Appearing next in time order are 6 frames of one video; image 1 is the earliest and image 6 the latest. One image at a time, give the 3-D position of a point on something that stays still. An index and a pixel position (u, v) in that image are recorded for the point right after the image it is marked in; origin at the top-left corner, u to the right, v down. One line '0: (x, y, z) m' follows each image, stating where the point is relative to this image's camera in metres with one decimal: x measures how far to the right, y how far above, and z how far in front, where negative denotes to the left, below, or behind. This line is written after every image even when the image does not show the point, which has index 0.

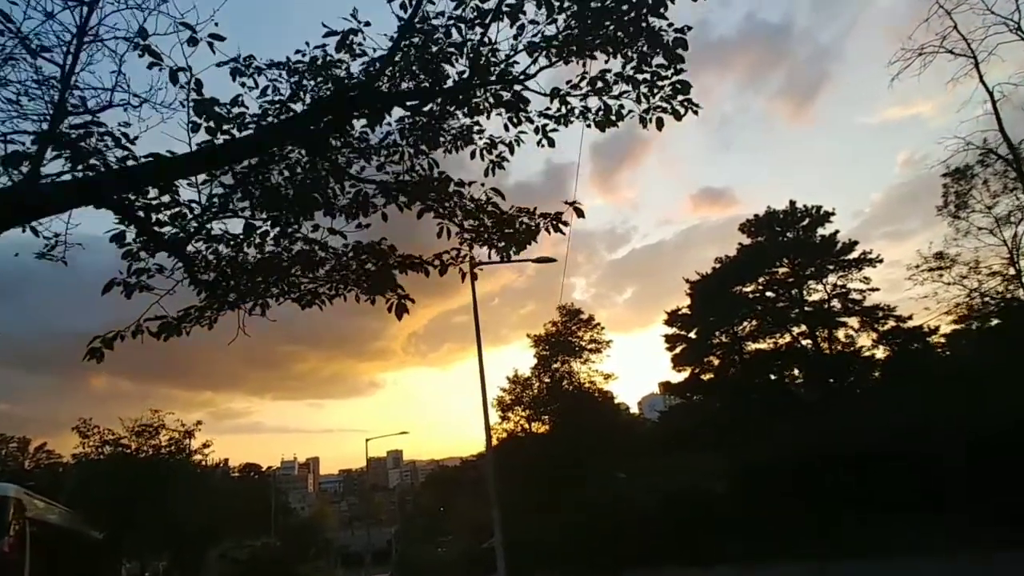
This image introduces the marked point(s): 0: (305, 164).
0: (-1.5, +1.0, +5.9) m
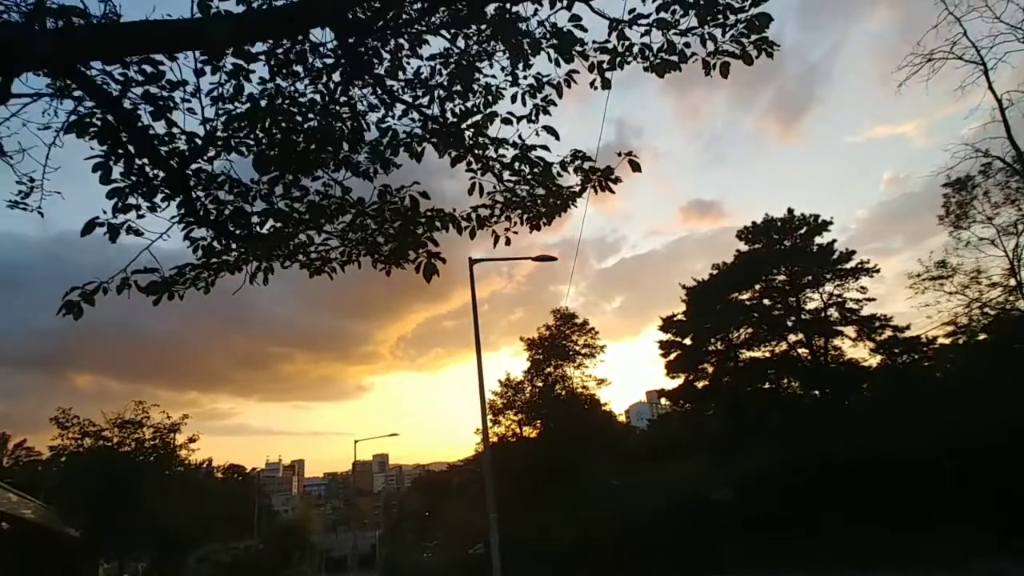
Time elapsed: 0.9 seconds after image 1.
0: (-1.3, +1.3, +5.3) m
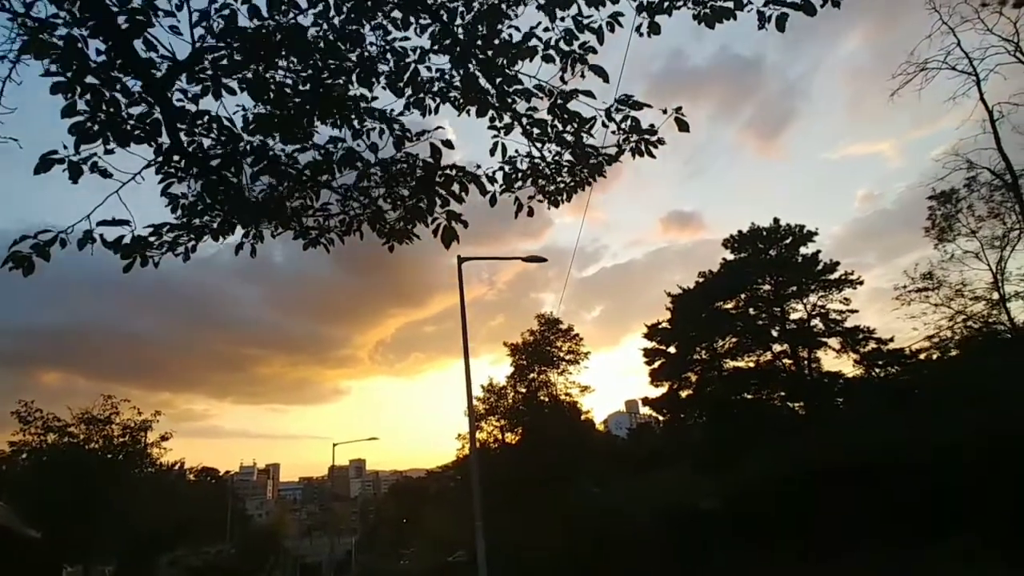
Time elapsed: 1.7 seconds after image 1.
0: (-1.1, +1.5, +4.9) m
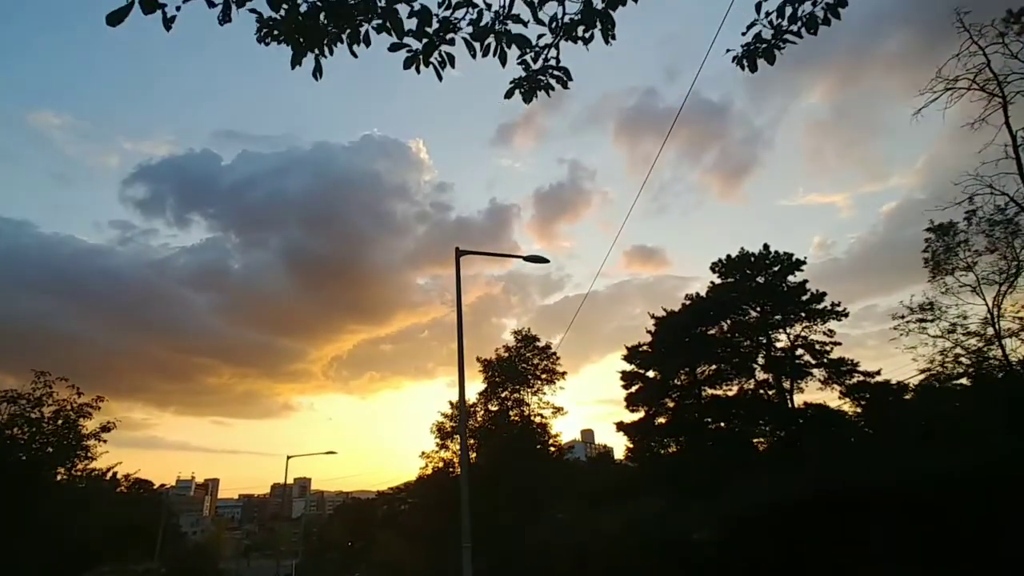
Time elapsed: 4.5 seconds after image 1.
0: (-0.1, +2.2, +2.9) m
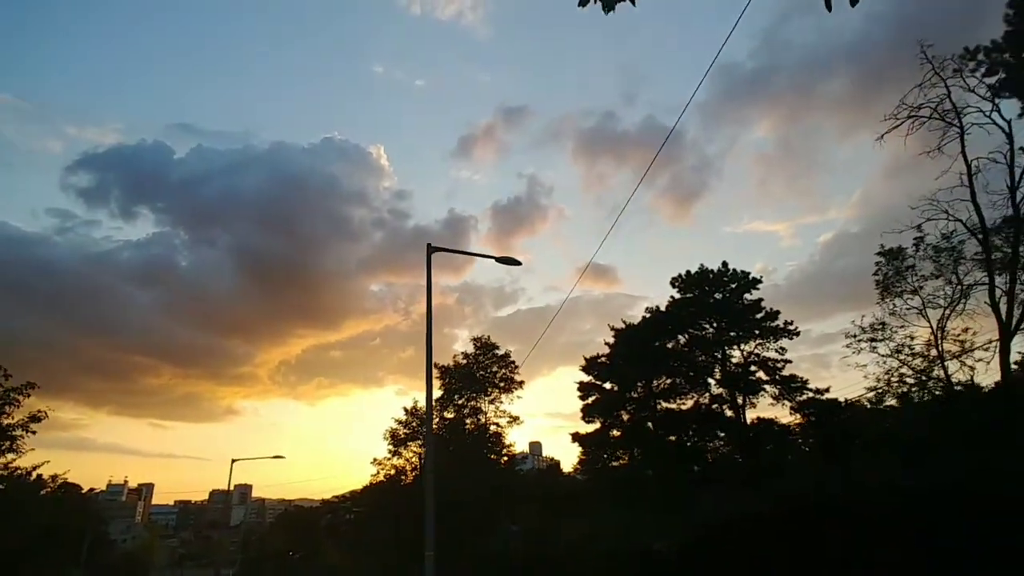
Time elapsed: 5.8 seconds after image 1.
0: (+0.4, +2.5, +2.7) m
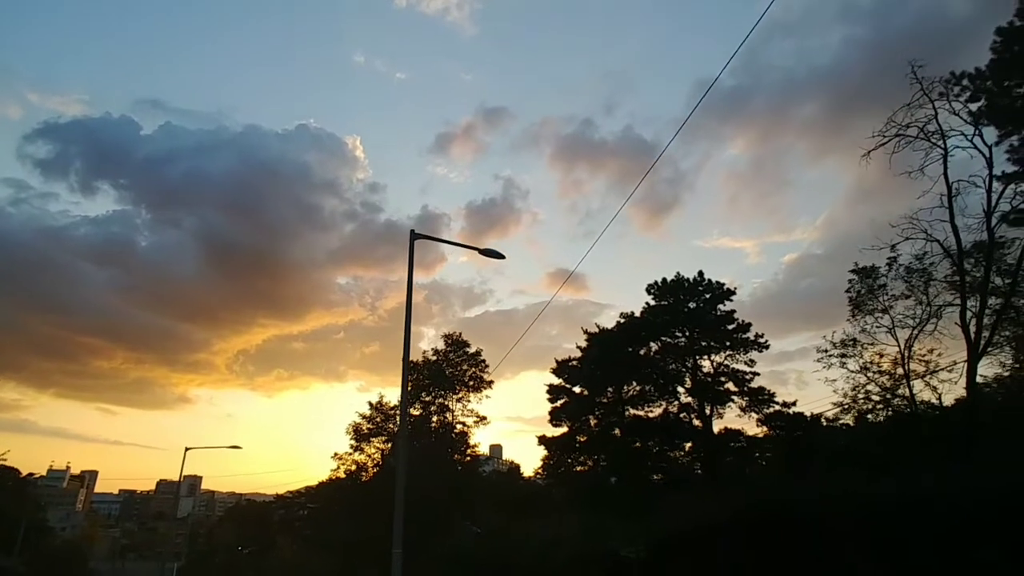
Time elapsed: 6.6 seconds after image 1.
0: (+0.8, +2.7, +2.1) m
